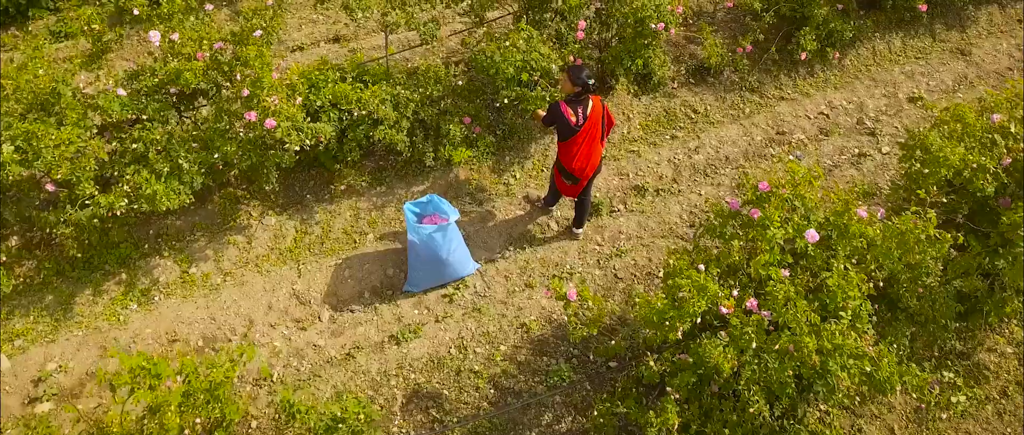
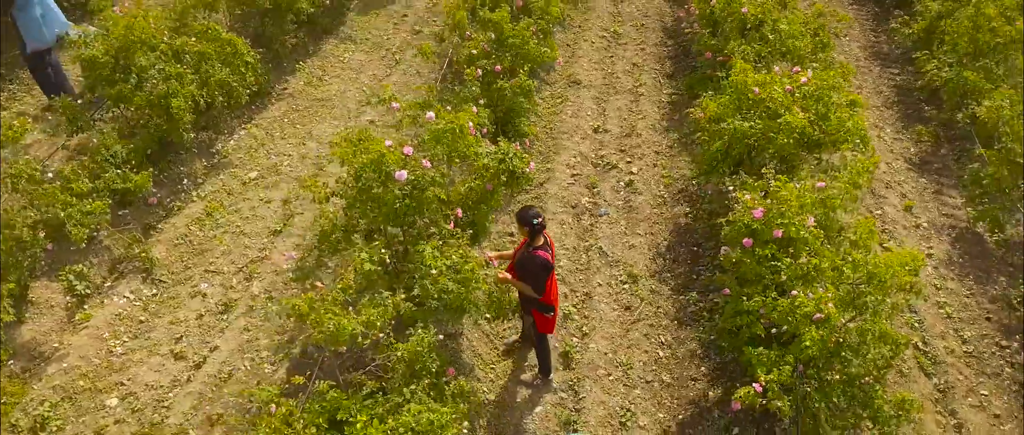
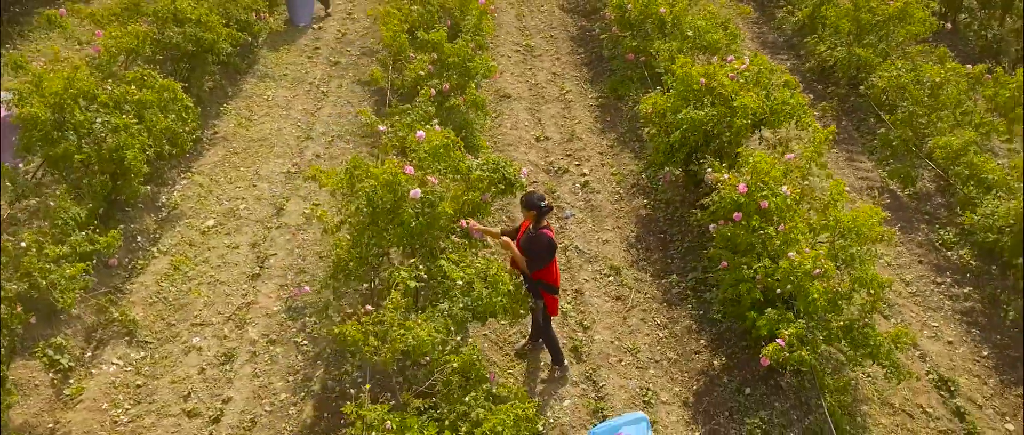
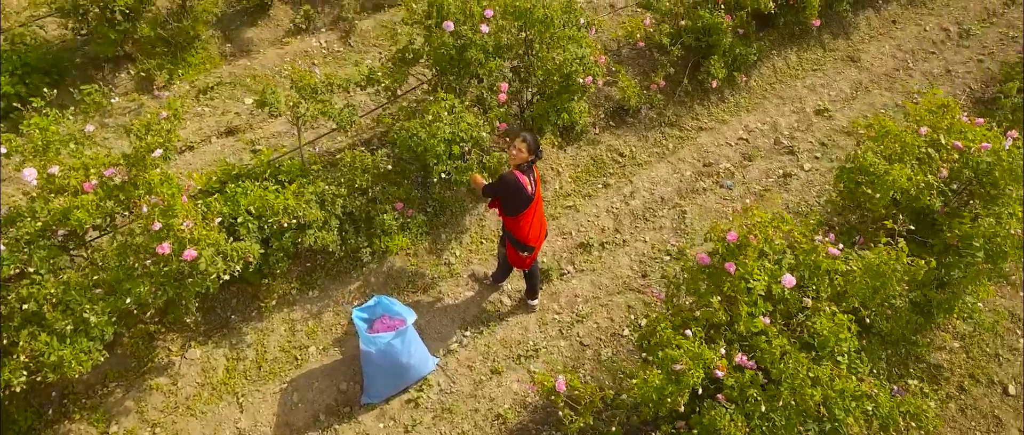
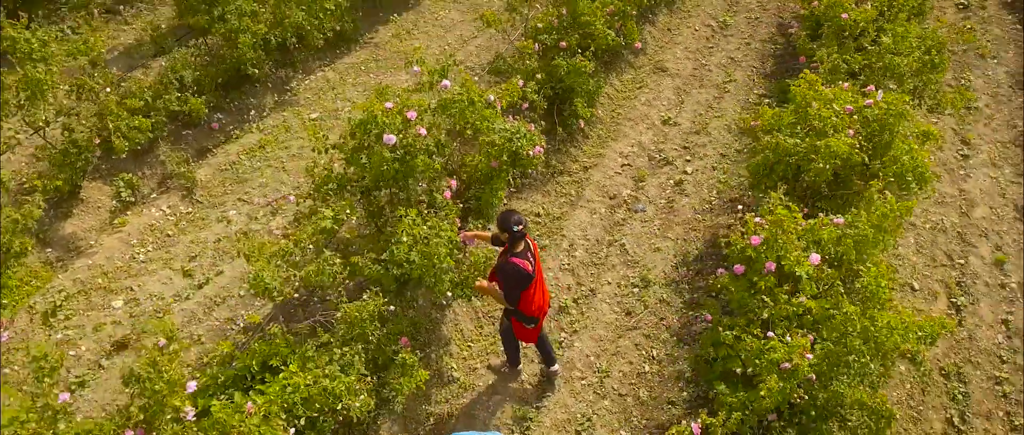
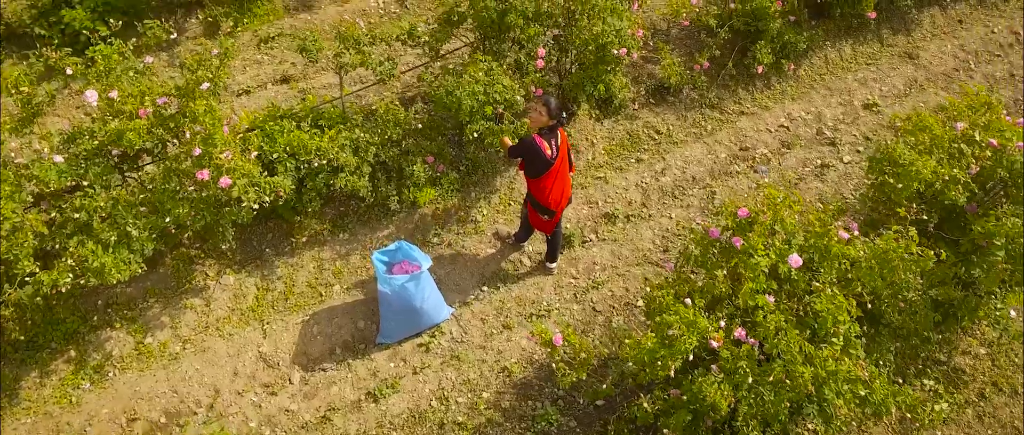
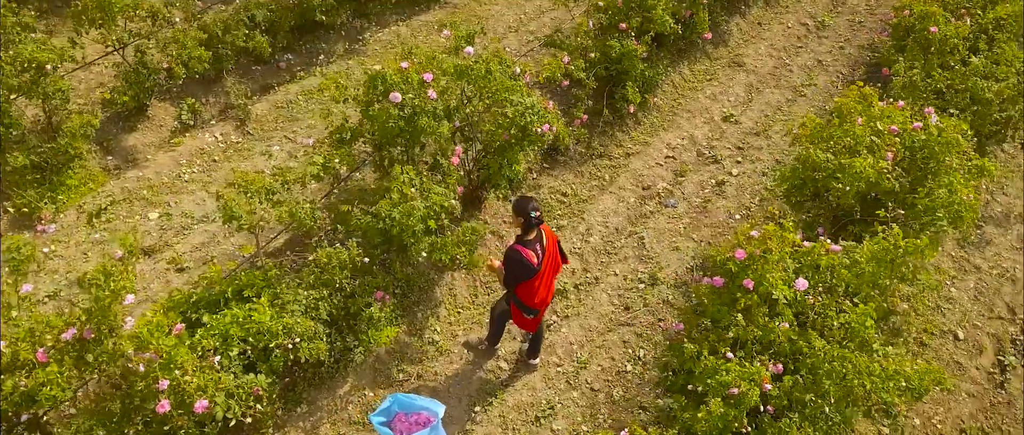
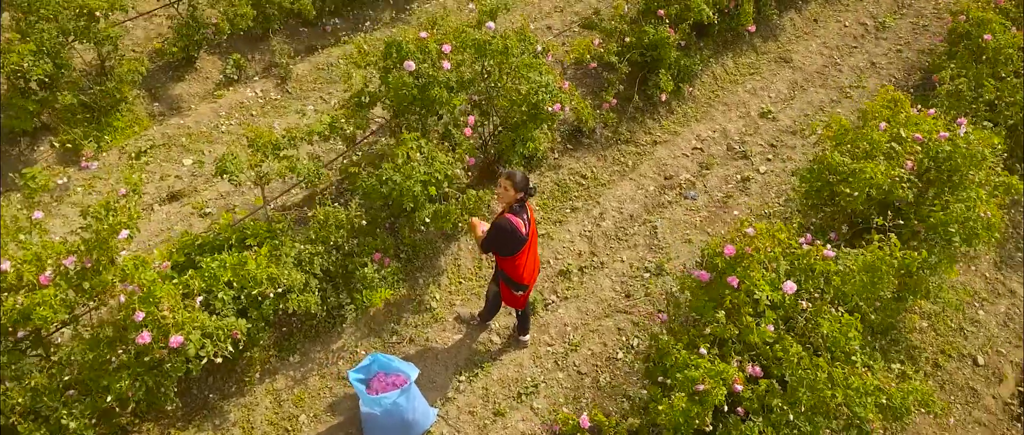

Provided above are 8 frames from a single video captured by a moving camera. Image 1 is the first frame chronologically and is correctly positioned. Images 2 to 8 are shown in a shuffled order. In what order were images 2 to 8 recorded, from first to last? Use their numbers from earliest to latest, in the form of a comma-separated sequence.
6, 4, 8, 7, 5, 2, 3
